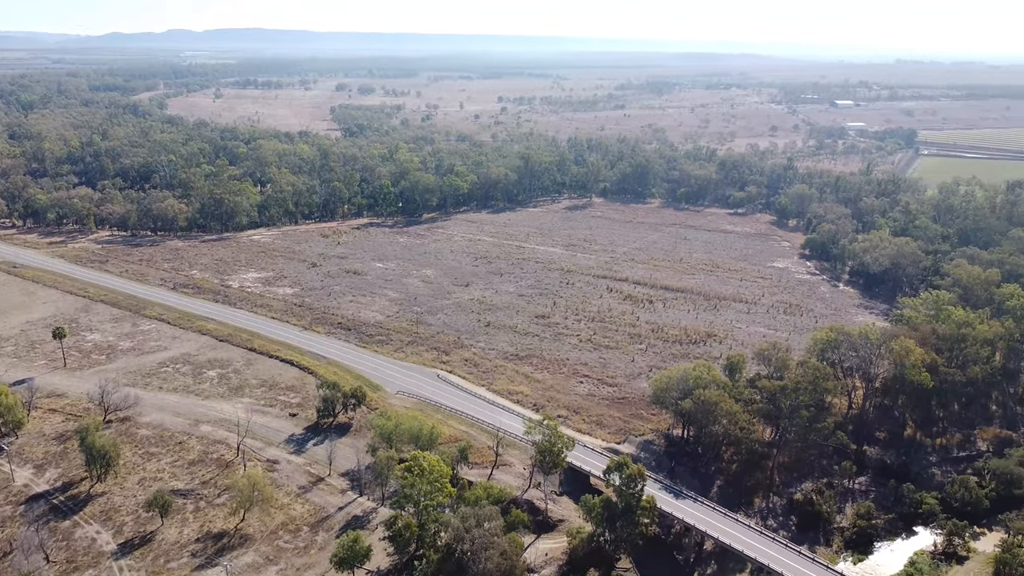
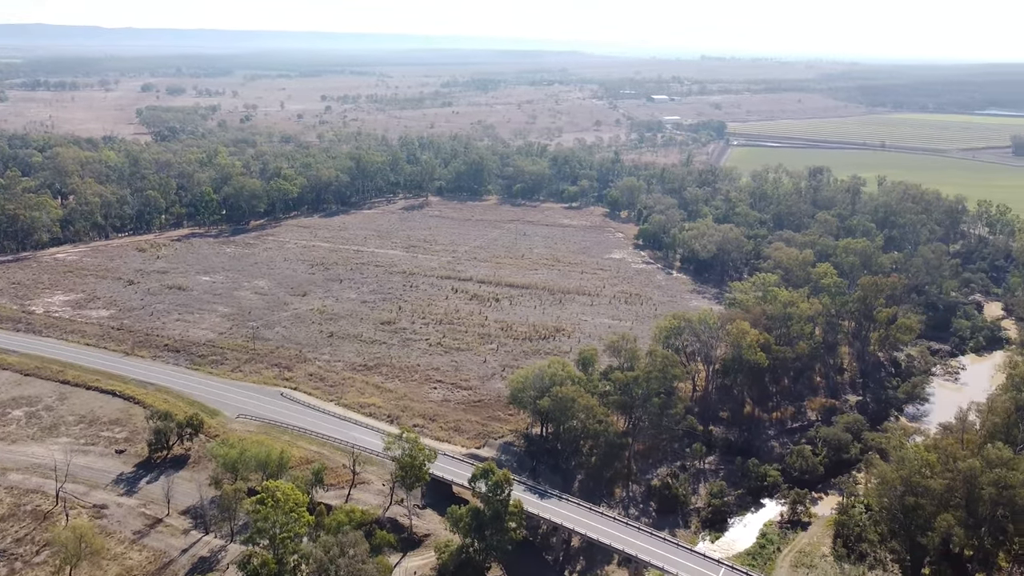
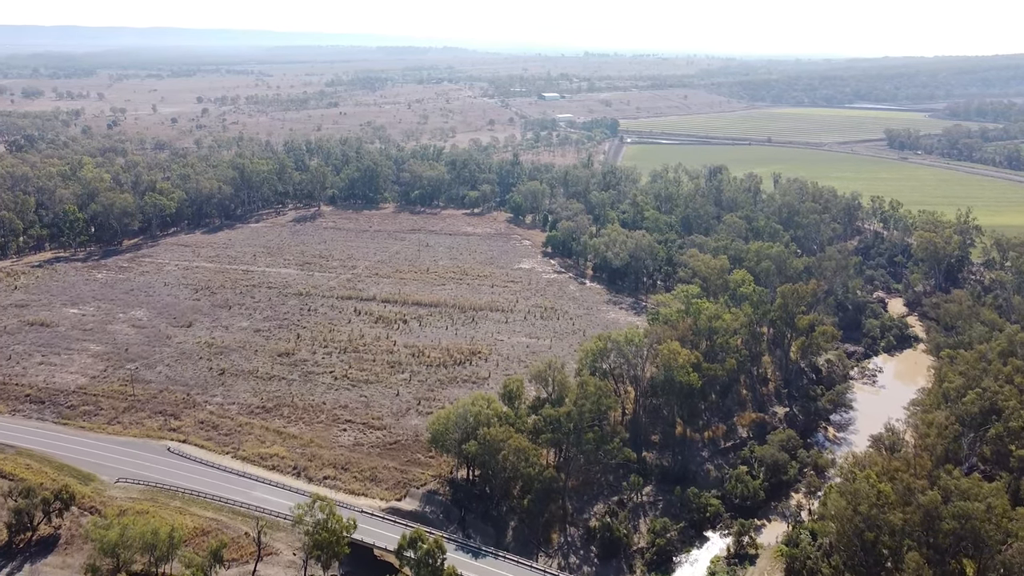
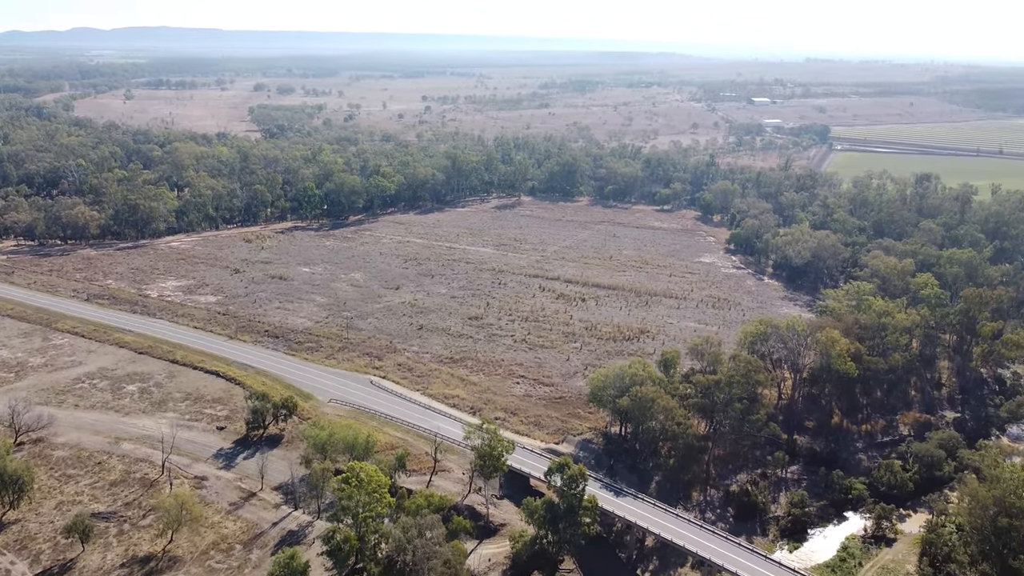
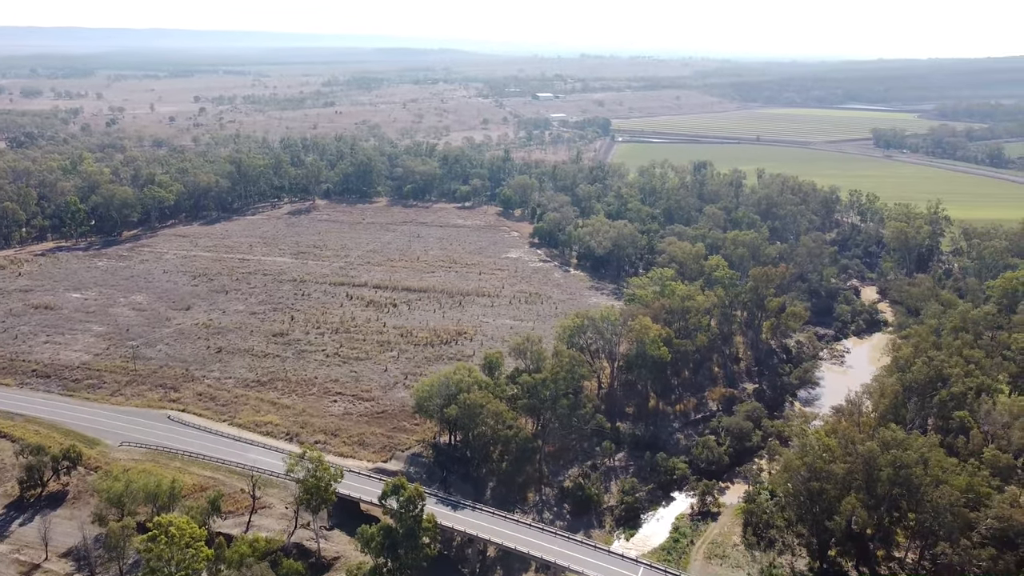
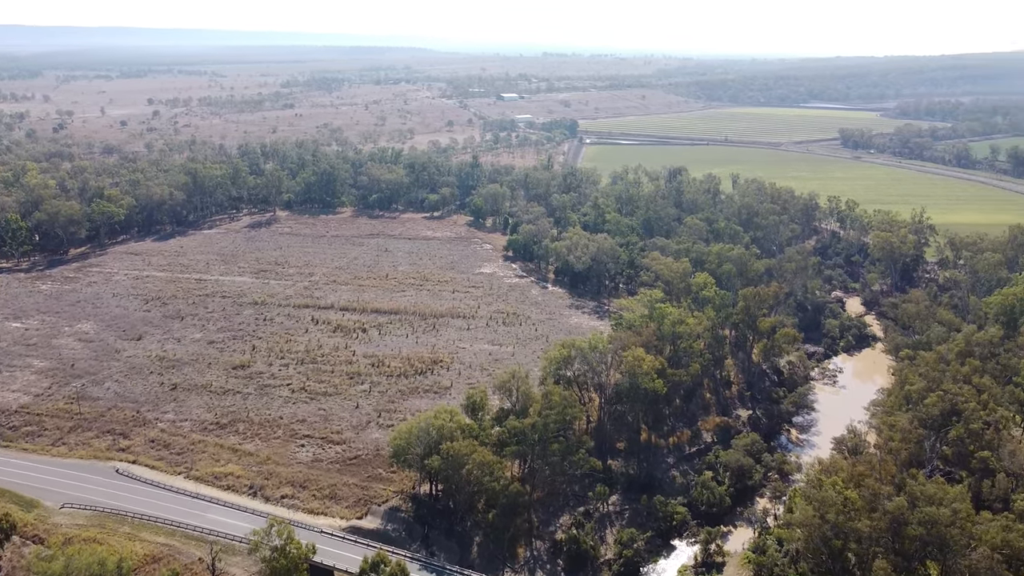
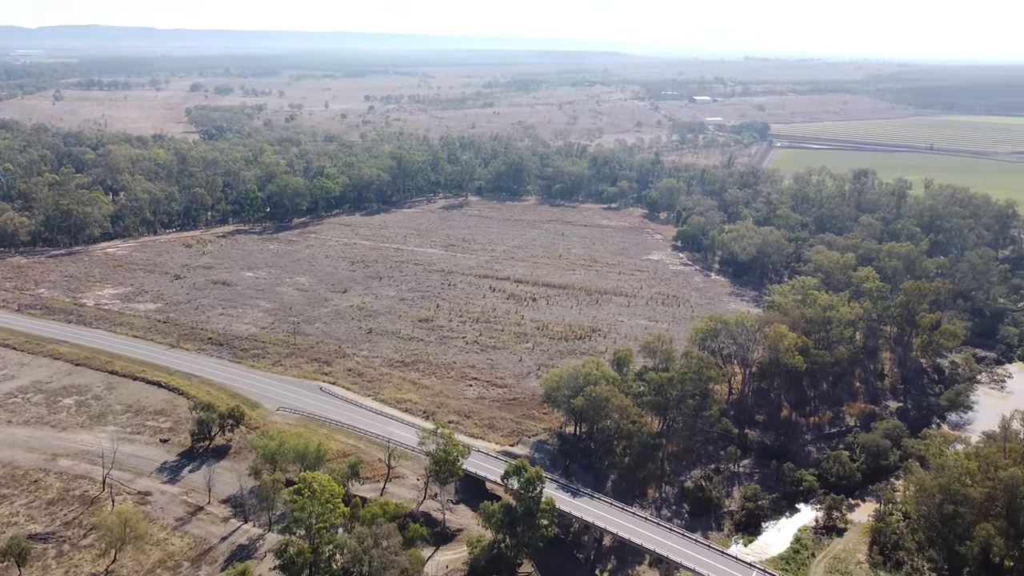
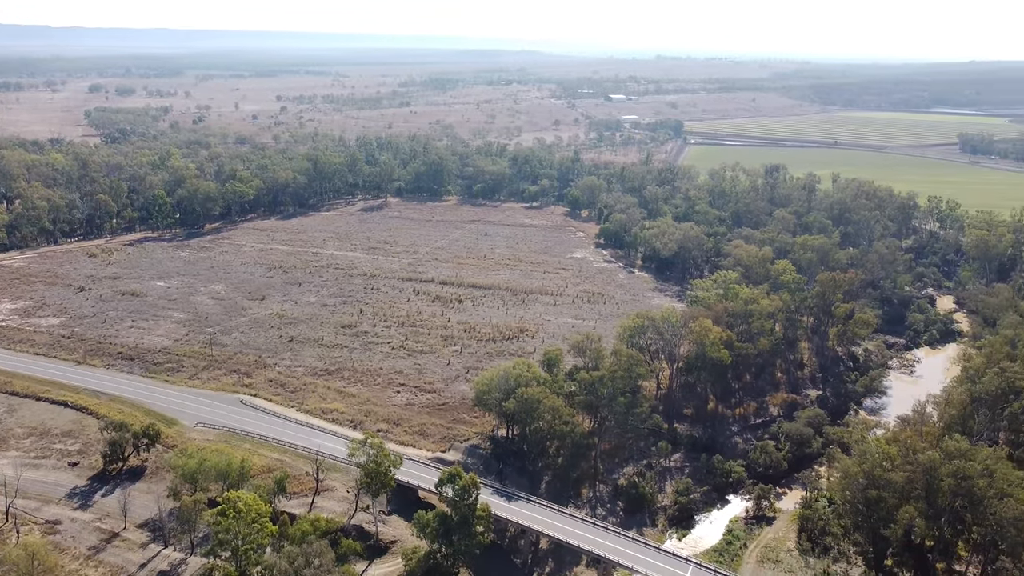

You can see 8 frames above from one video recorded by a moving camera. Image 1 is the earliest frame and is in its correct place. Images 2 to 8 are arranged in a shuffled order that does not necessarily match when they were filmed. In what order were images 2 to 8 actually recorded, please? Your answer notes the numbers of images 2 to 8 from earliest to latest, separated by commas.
4, 7, 2, 8, 5, 3, 6
